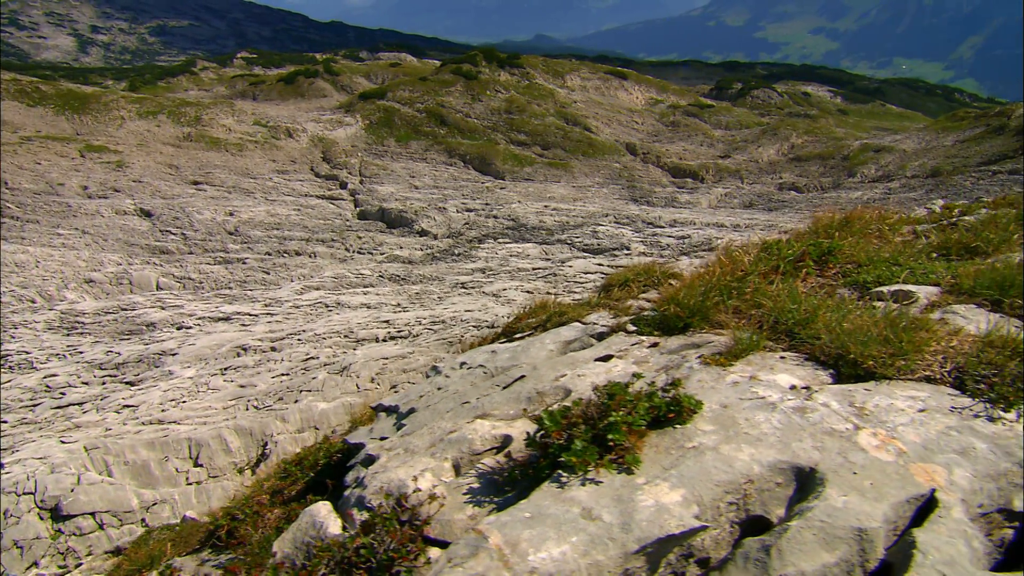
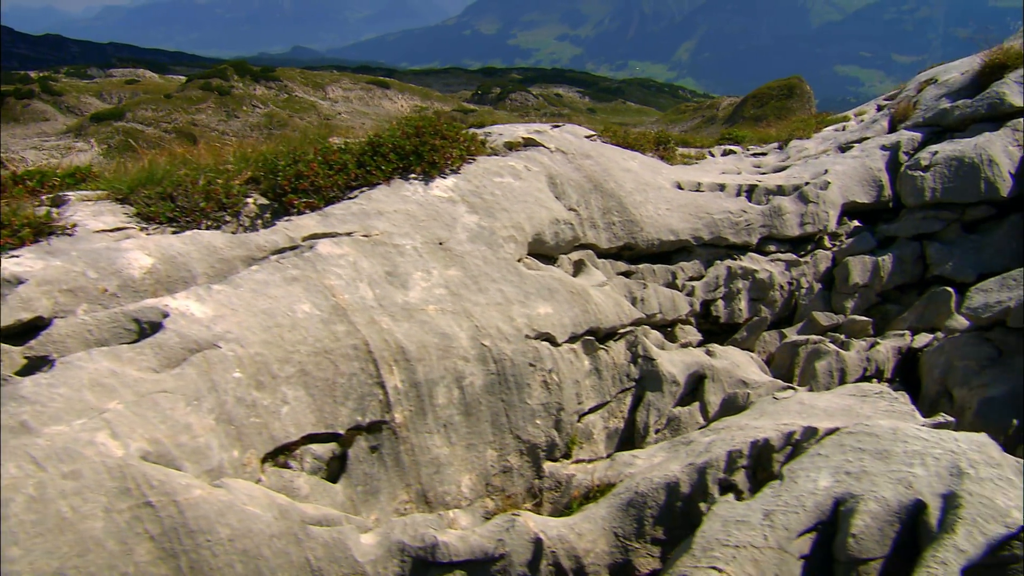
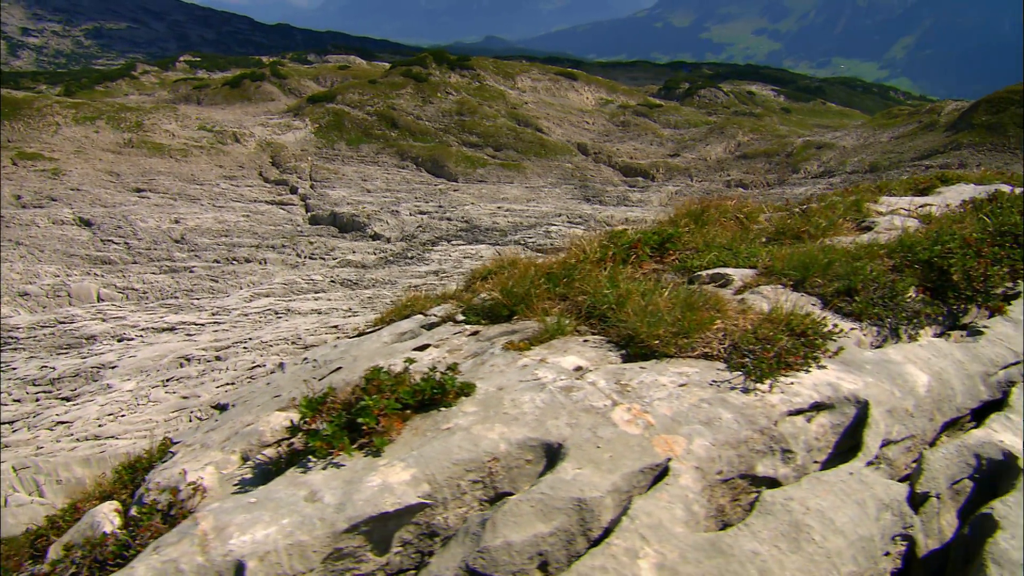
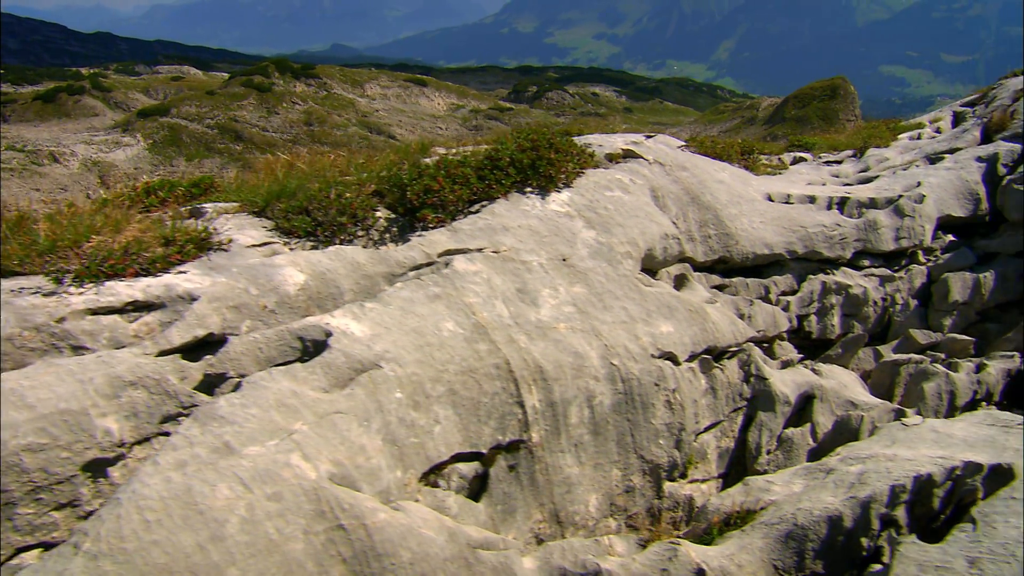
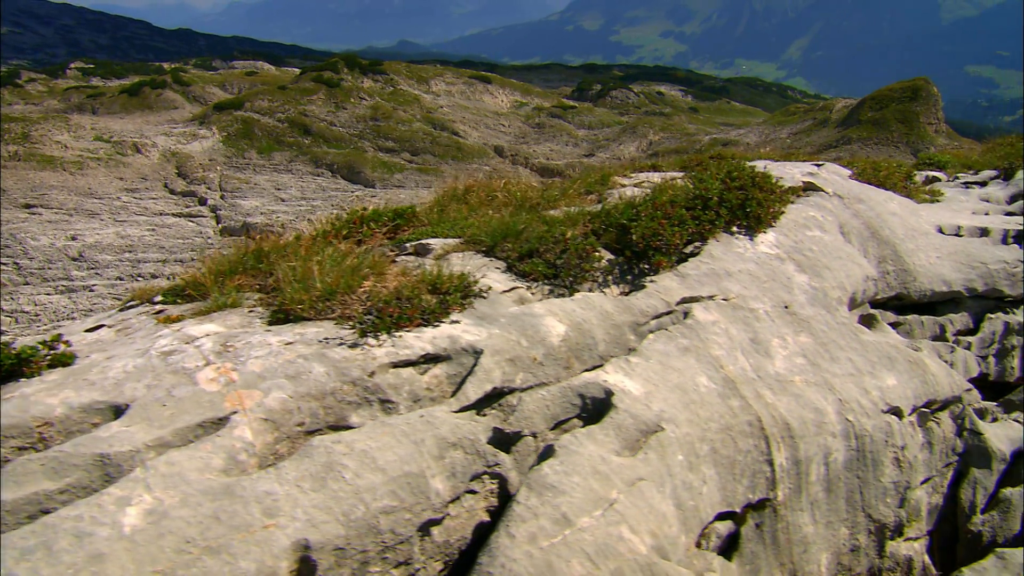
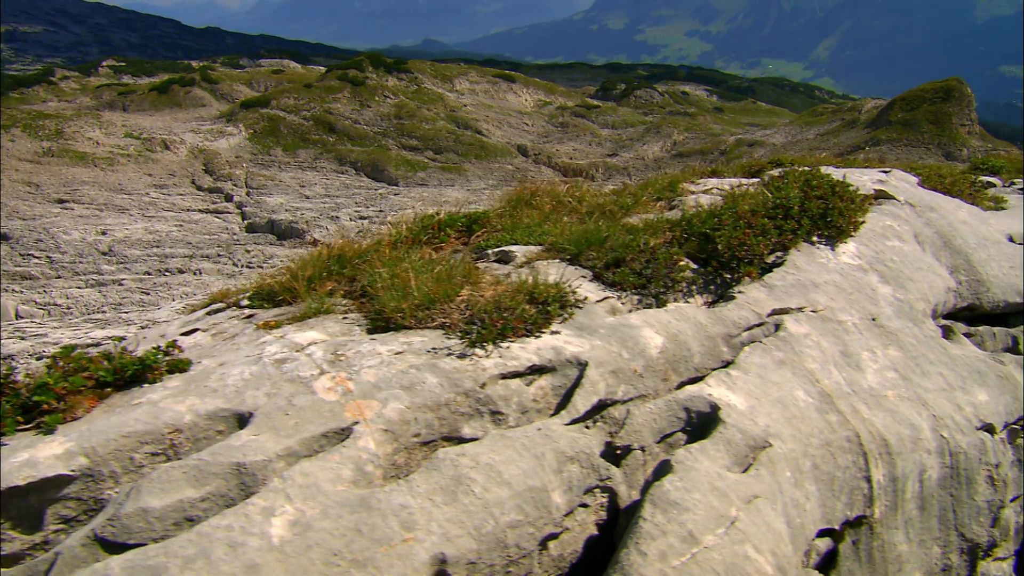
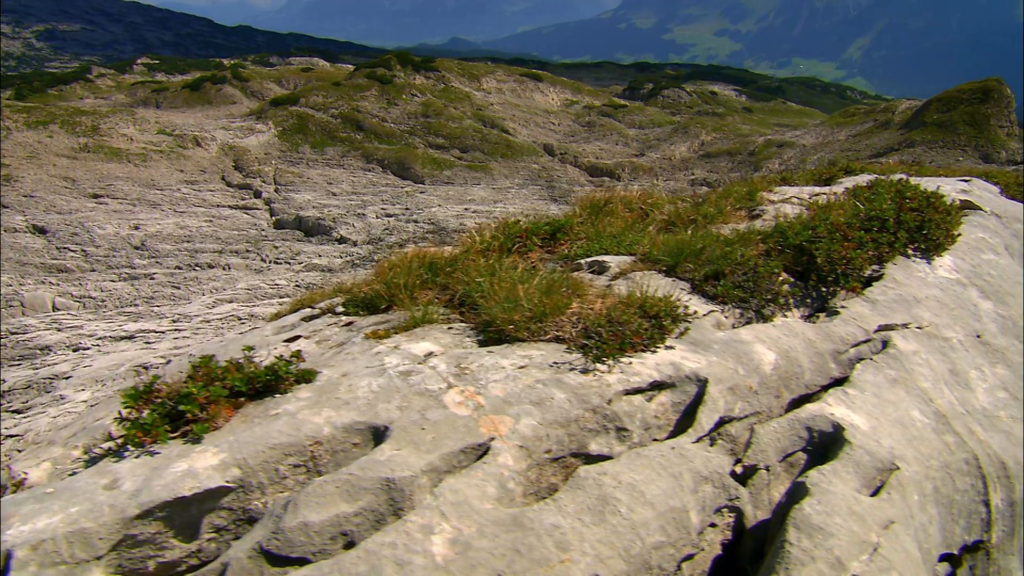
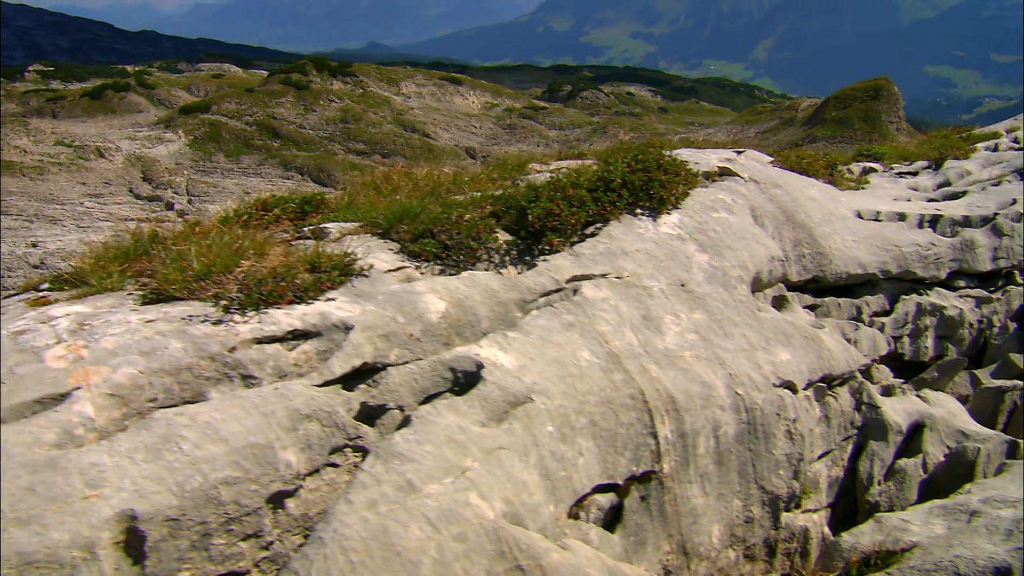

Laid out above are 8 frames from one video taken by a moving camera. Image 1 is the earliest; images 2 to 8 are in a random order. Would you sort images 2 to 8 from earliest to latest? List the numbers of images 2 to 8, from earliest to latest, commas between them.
3, 7, 6, 5, 8, 4, 2
